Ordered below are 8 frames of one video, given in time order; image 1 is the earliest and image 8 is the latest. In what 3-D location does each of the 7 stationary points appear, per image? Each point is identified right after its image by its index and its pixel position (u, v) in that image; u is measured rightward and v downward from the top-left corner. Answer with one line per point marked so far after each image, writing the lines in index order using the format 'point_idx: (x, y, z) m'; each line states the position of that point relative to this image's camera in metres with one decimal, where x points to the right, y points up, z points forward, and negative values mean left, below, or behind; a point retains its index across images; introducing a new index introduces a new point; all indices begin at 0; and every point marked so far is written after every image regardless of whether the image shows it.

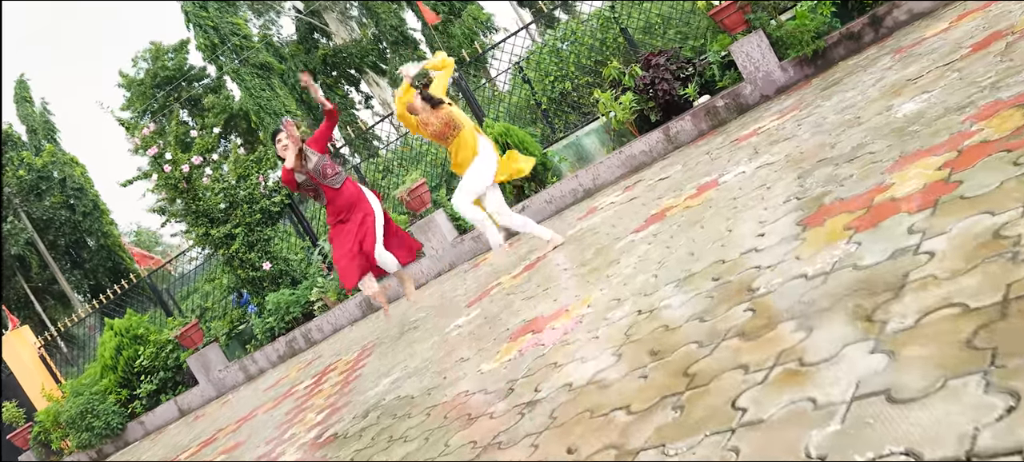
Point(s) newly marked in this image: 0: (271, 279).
0: (-2.5, -0.5, +6.9) m
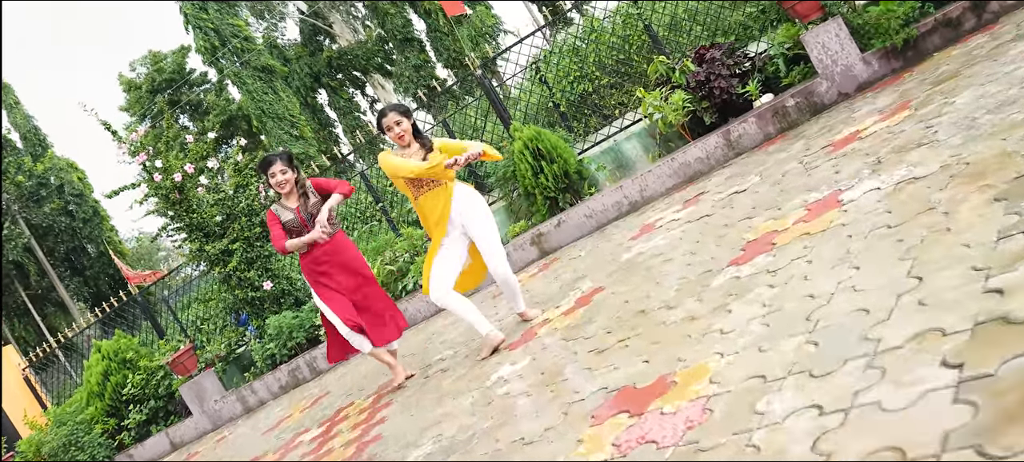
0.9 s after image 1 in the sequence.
0: (-2.2, -0.7, +6.3) m
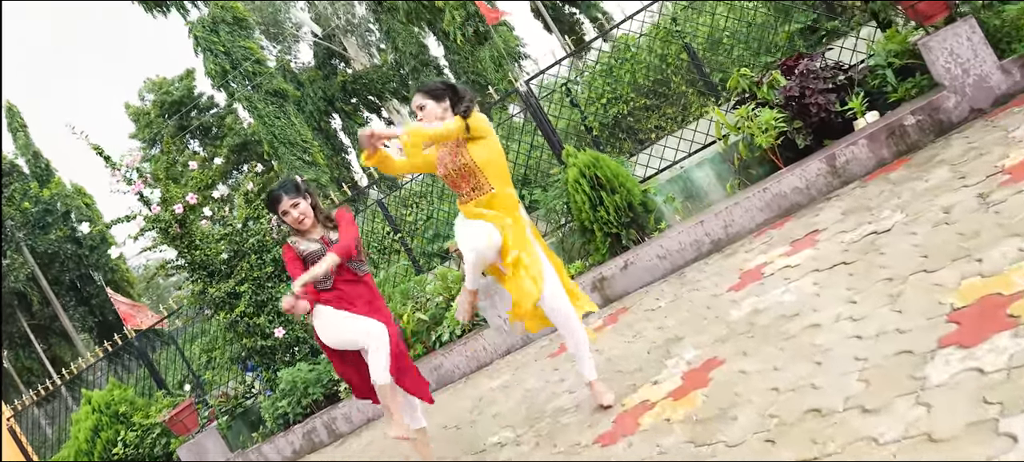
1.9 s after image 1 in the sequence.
0: (-1.9, -1.0, +5.6) m
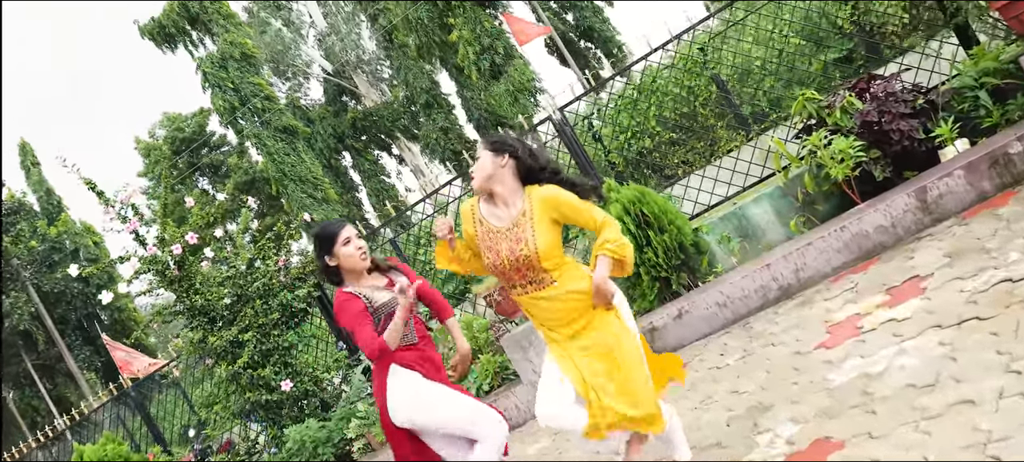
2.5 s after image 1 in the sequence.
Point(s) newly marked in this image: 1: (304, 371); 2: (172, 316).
0: (-1.7, -1.3, +5.1) m
1: (-1.6, -1.1, +5.2) m
2: (-2.6, -0.7, +5.1) m
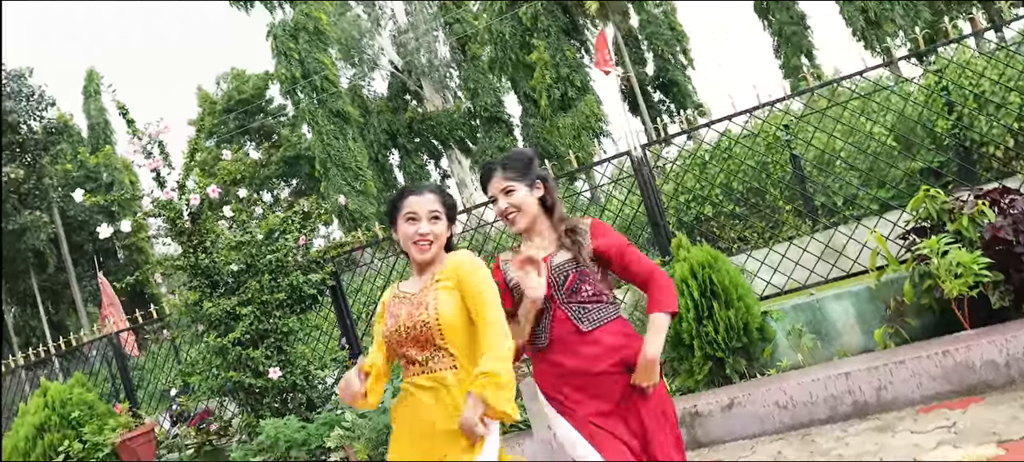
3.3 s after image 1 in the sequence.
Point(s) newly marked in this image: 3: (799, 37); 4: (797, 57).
0: (-1.7, -1.1, +4.7) m
1: (-1.5, -0.9, +4.8) m
2: (-2.4, -0.3, +4.8) m
3: (+5.4, +3.6, +12.5) m
4: (+5.4, +3.2, +12.5) m
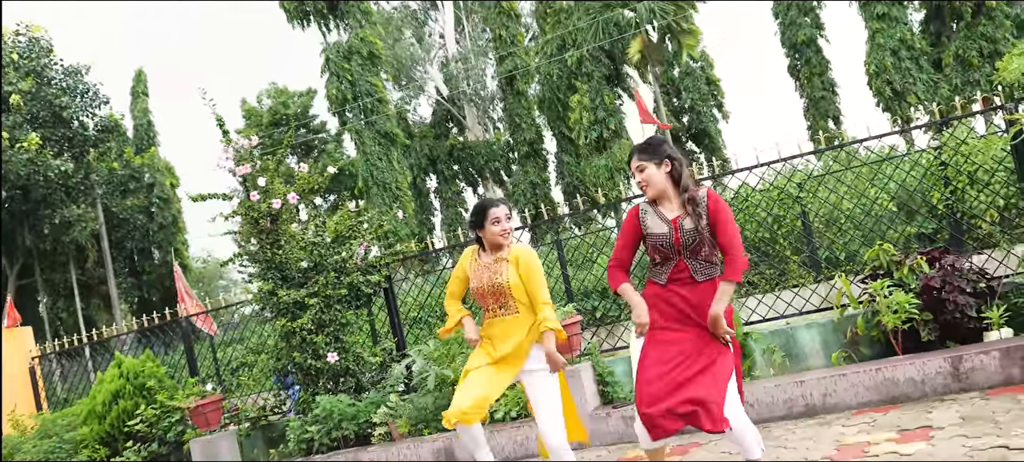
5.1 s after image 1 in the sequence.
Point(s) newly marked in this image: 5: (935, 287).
0: (-1.5, -1.2, +5.6) m
1: (-1.3, -1.0, +5.6) m
2: (-2.2, -0.3, +5.7) m
3: (+6.1, +2.6, +13.3) m
4: (+6.1, +2.2, +13.3) m
5: (+2.2, -0.3, +3.6) m
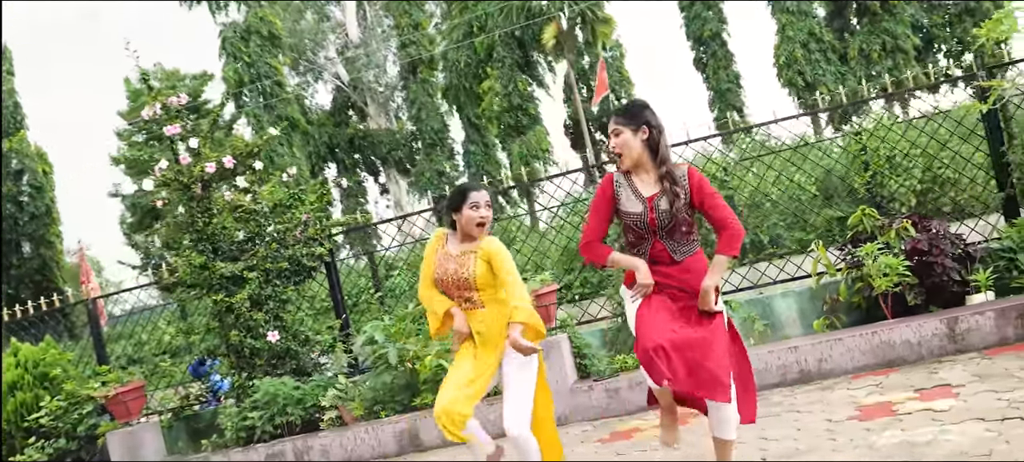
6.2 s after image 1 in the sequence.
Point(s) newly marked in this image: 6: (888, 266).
0: (-1.8, -0.9, +5.0) m
1: (-1.7, -0.7, +5.1) m
2: (-2.5, 0.0, +5.1) m
3: (+4.7, +2.8, +13.7) m
4: (+4.7, +2.4, +13.7) m
5: (+2.2, -0.1, +3.6) m
6: (+2.0, -0.2, +3.6) m
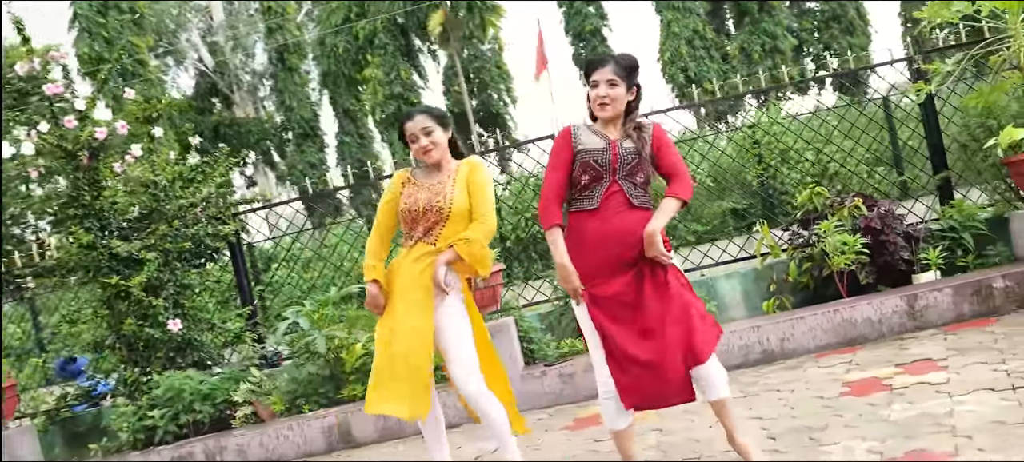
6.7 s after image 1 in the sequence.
0: (-2.2, -0.8, +4.4) m
1: (-2.1, -0.6, +4.5) m
2: (-2.9, +0.2, +4.3) m
3: (+2.8, +2.9, +14.1) m
4: (+2.8, +2.6, +14.0) m
5: (+2.0, 0.0, +3.6) m
6: (+1.8, -0.1, +3.6) m
